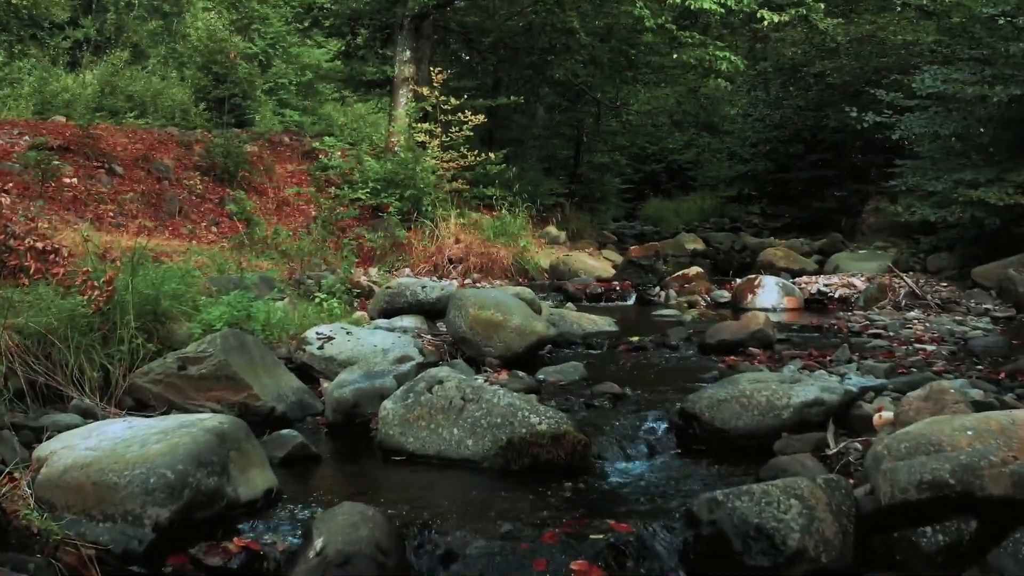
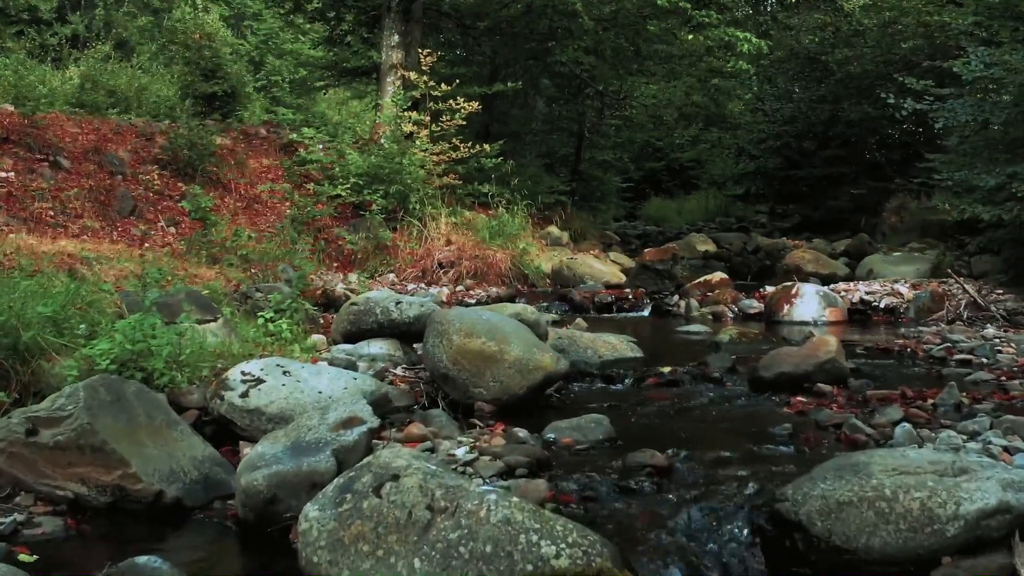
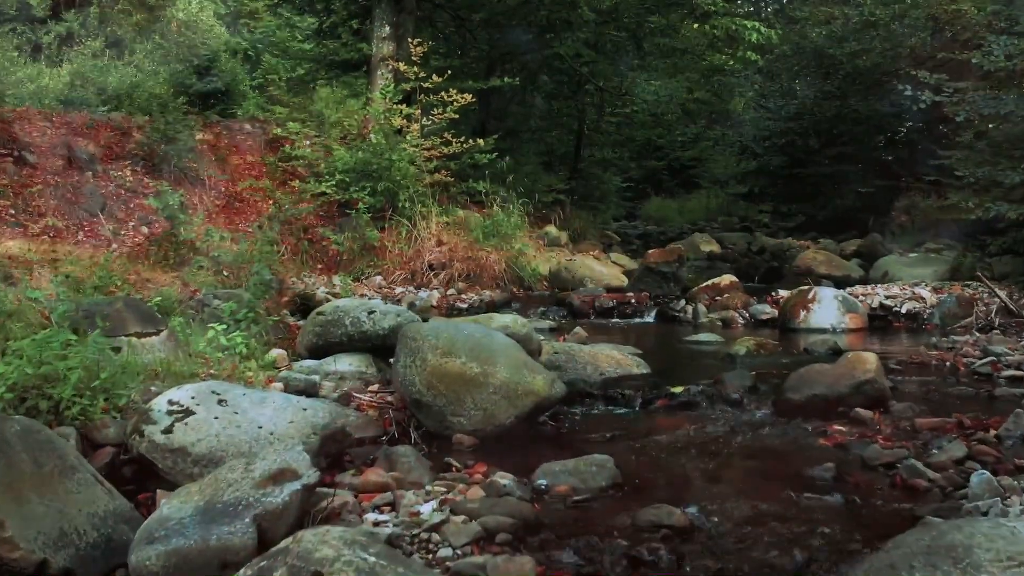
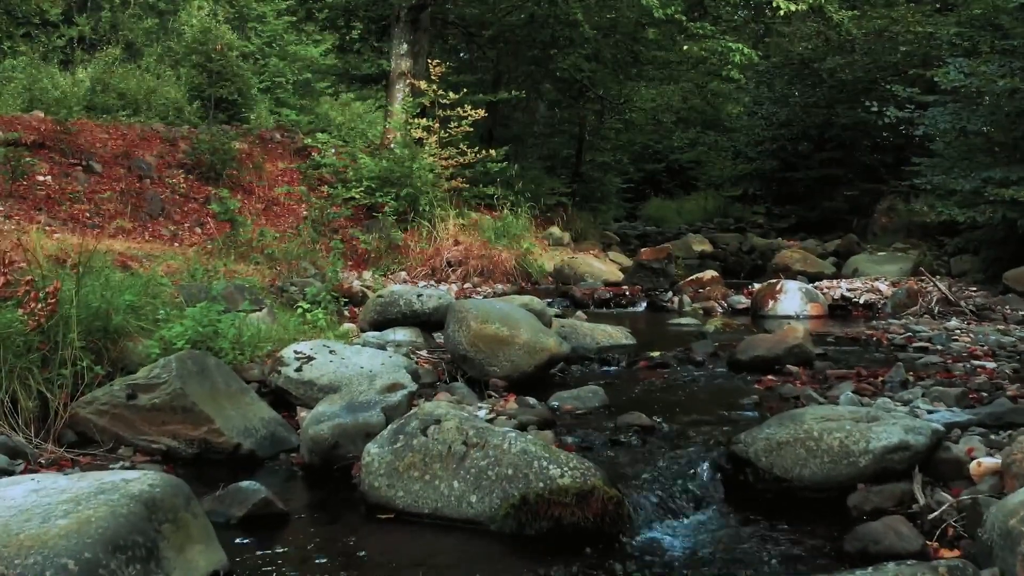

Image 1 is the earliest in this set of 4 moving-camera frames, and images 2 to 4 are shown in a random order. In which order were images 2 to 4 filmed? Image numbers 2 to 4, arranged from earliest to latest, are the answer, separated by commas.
4, 2, 3
